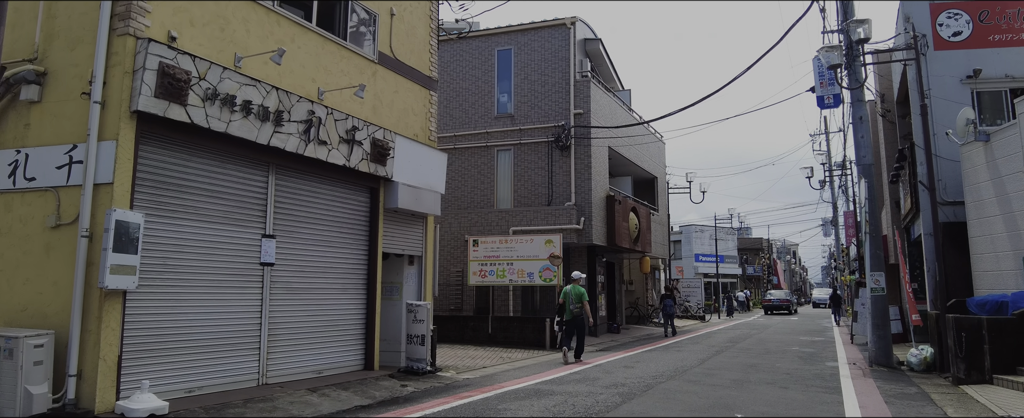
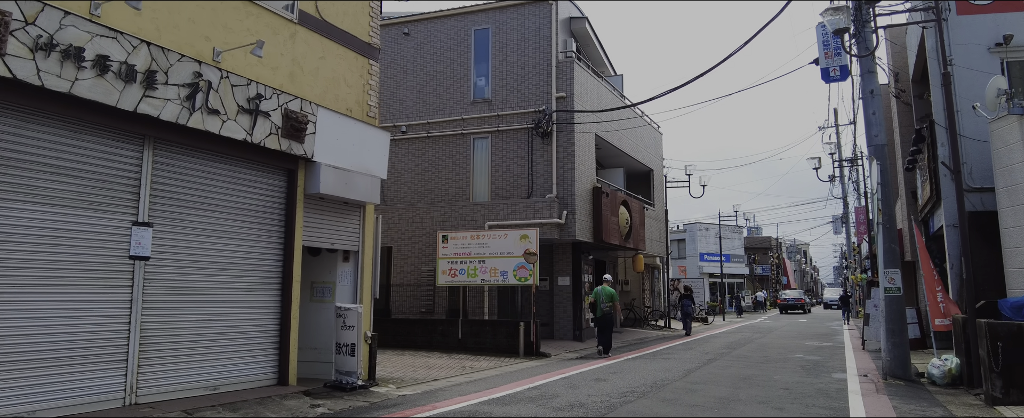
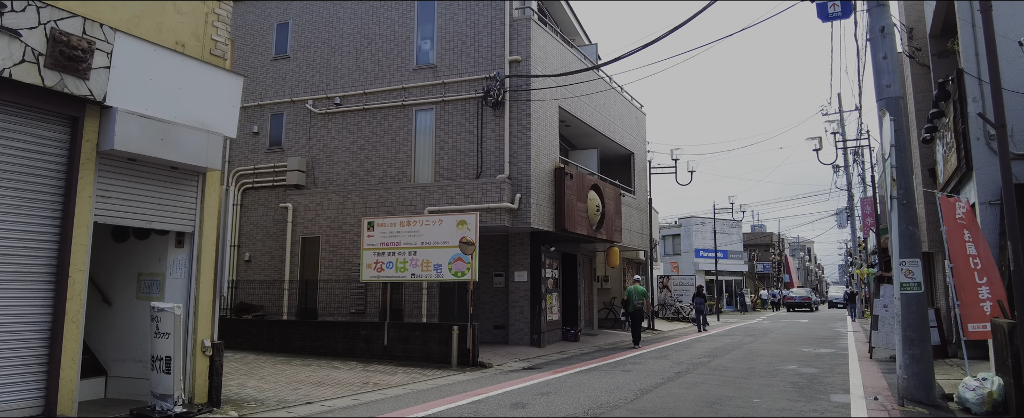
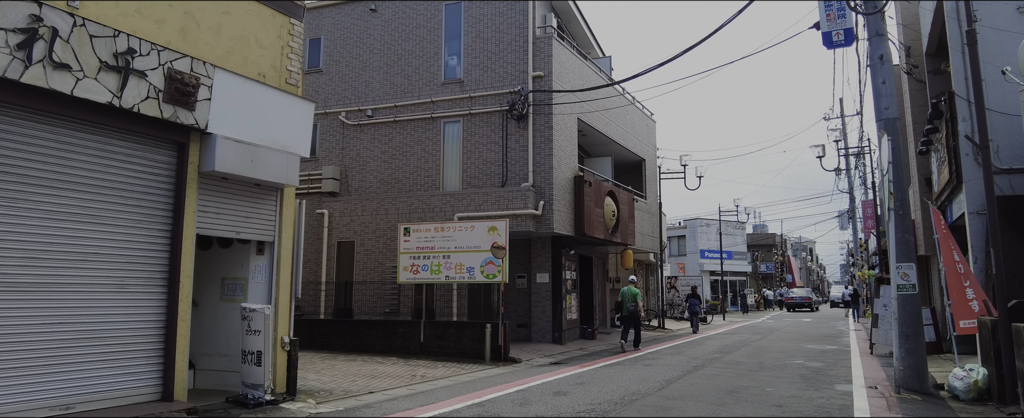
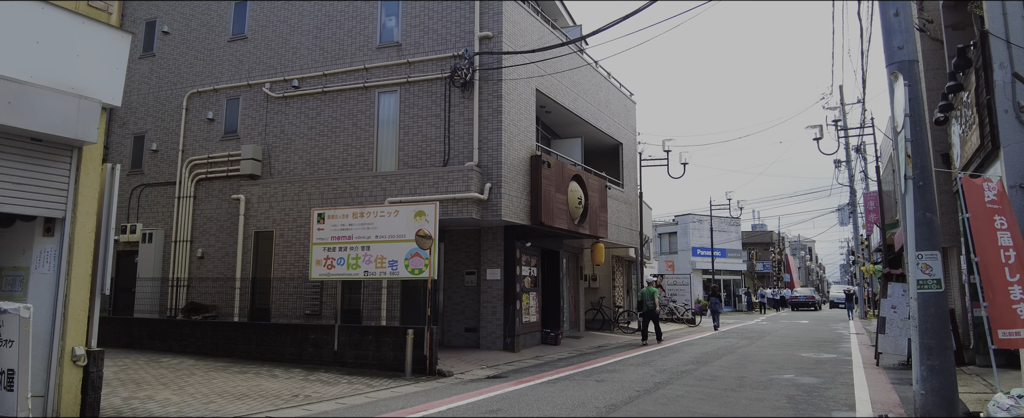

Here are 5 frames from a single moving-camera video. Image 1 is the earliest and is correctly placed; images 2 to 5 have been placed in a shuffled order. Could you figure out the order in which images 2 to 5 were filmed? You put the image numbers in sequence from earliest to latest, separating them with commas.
2, 4, 3, 5
